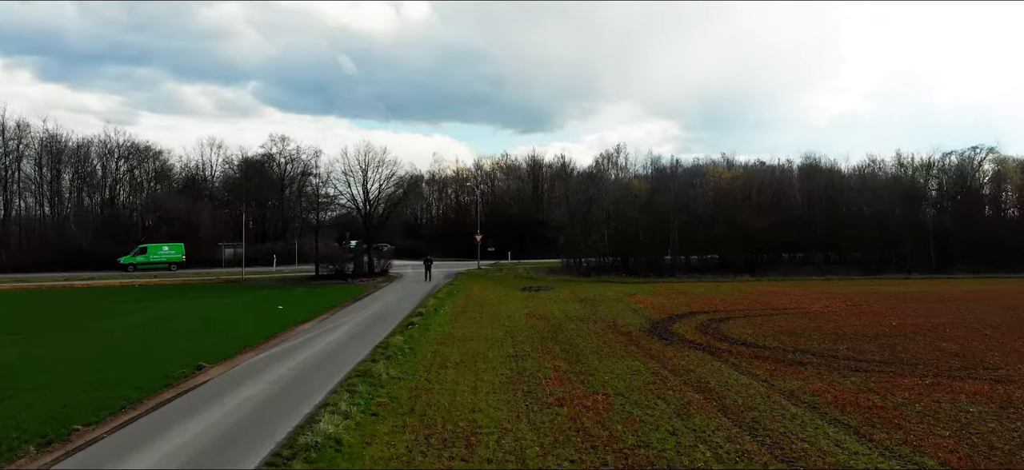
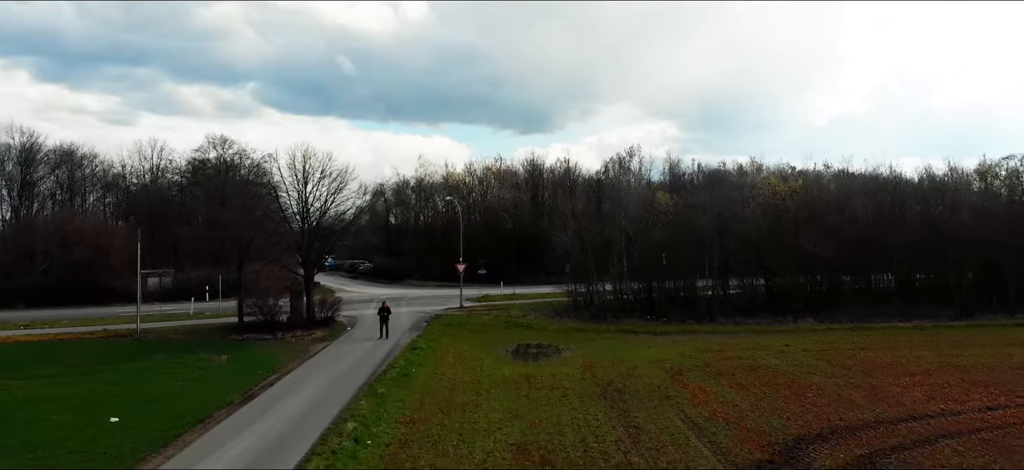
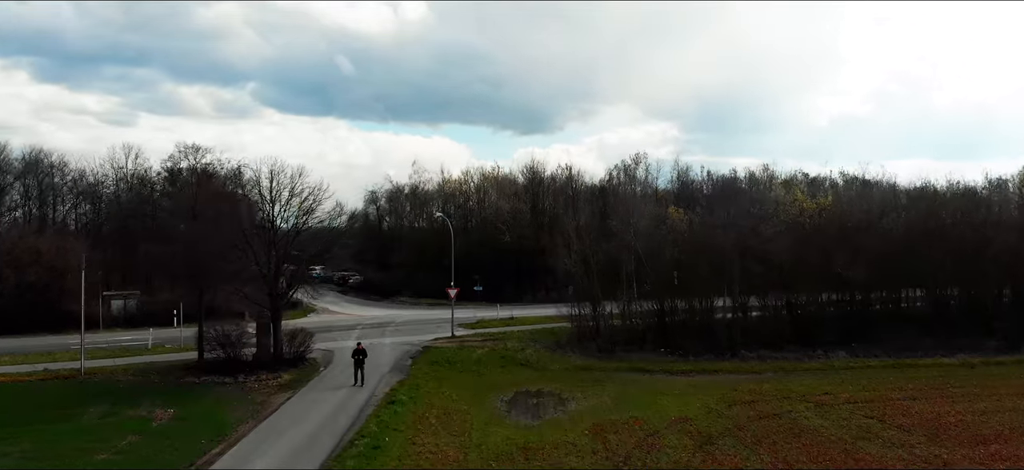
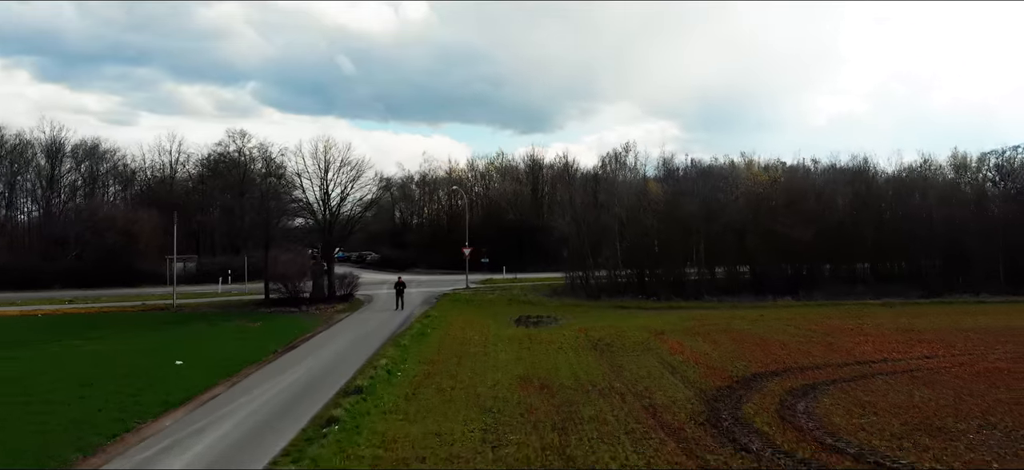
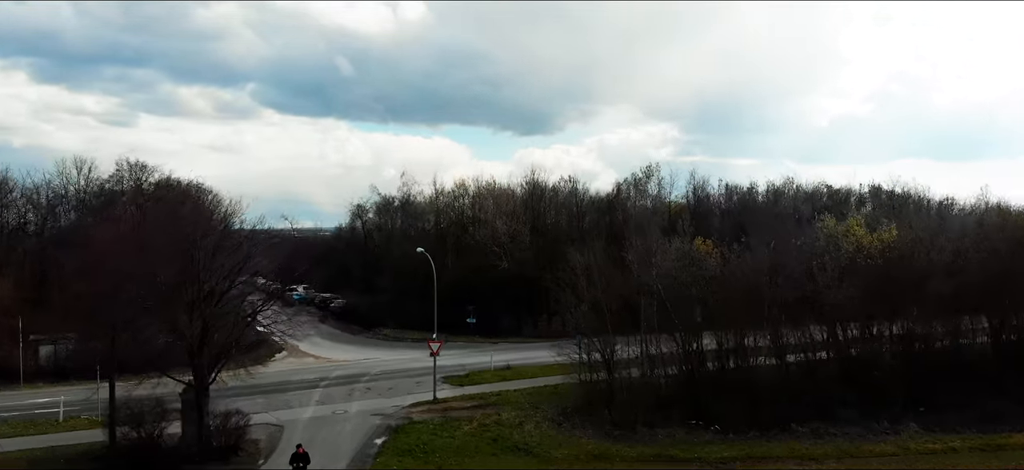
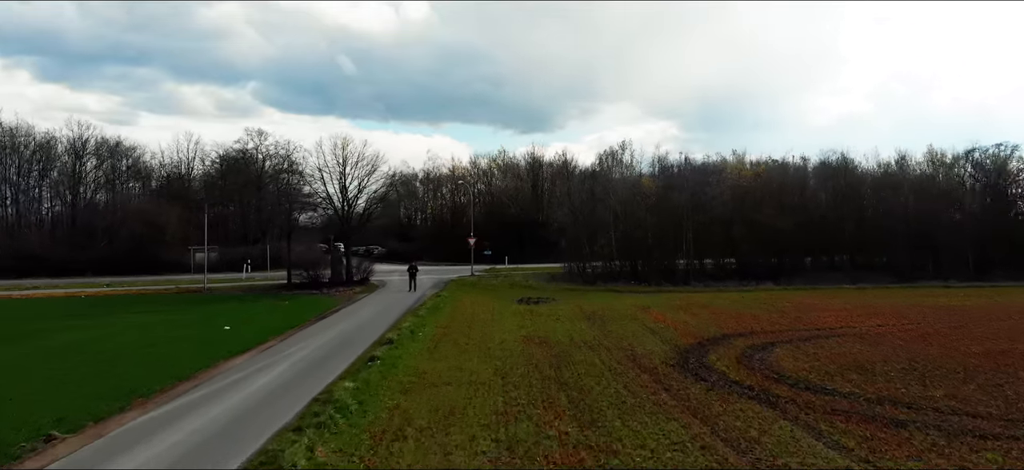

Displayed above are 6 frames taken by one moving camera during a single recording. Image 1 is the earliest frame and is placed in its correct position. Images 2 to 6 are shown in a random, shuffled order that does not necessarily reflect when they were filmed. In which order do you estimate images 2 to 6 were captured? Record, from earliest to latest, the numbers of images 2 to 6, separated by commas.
6, 4, 2, 3, 5
